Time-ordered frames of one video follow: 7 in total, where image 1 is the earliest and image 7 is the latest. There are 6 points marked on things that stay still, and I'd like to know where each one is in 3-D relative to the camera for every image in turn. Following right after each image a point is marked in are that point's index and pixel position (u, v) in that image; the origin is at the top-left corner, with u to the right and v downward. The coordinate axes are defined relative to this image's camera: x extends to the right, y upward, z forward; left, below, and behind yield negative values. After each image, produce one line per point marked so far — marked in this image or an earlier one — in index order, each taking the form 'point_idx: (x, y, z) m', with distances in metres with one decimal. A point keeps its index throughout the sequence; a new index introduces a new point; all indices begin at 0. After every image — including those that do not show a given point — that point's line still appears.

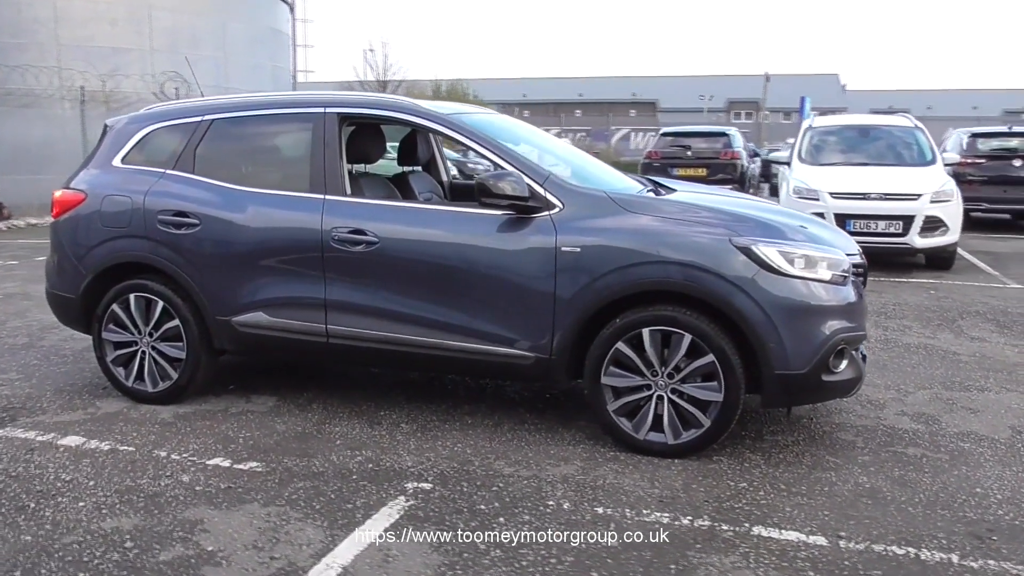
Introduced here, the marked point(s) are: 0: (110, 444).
0: (-2.1, -0.8, +4.4) m
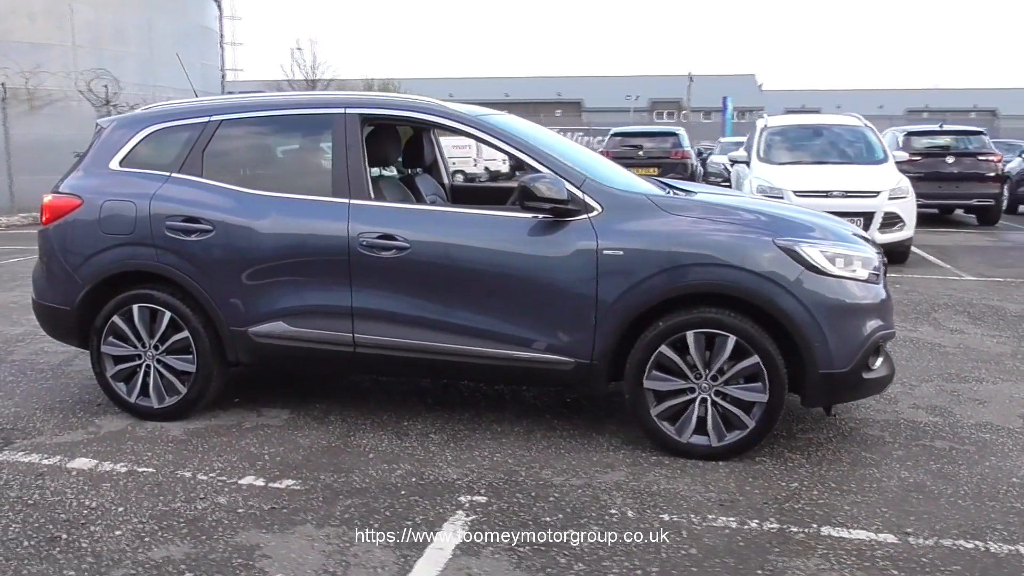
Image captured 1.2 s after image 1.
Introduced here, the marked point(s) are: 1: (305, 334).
0: (-1.9, -0.9, +4.2) m
1: (-1.1, -0.2, +4.5) m
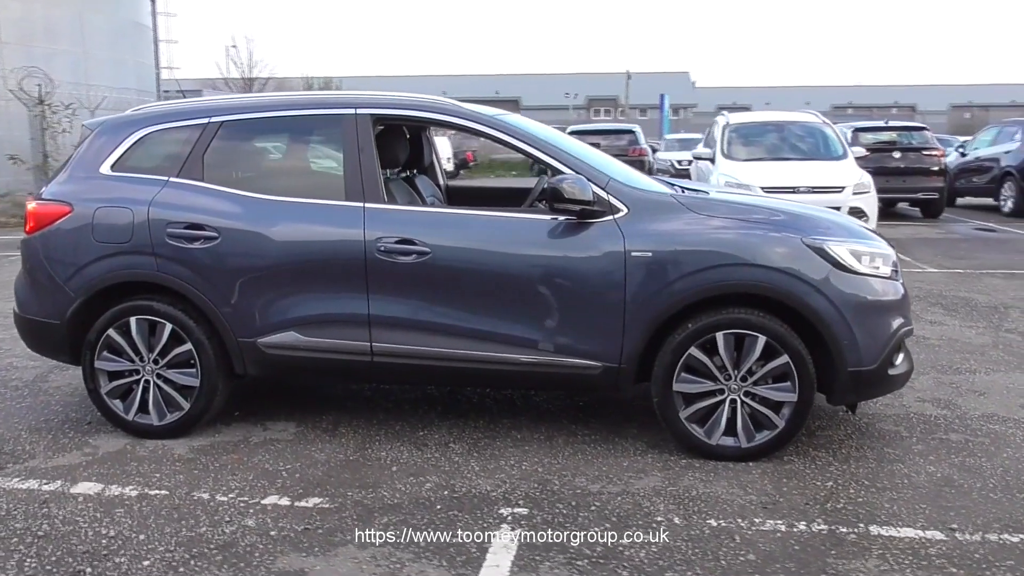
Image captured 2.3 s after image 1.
0: (-1.7, -0.9, +3.9) m
1: (-1.0, -0.3, +4.3) m
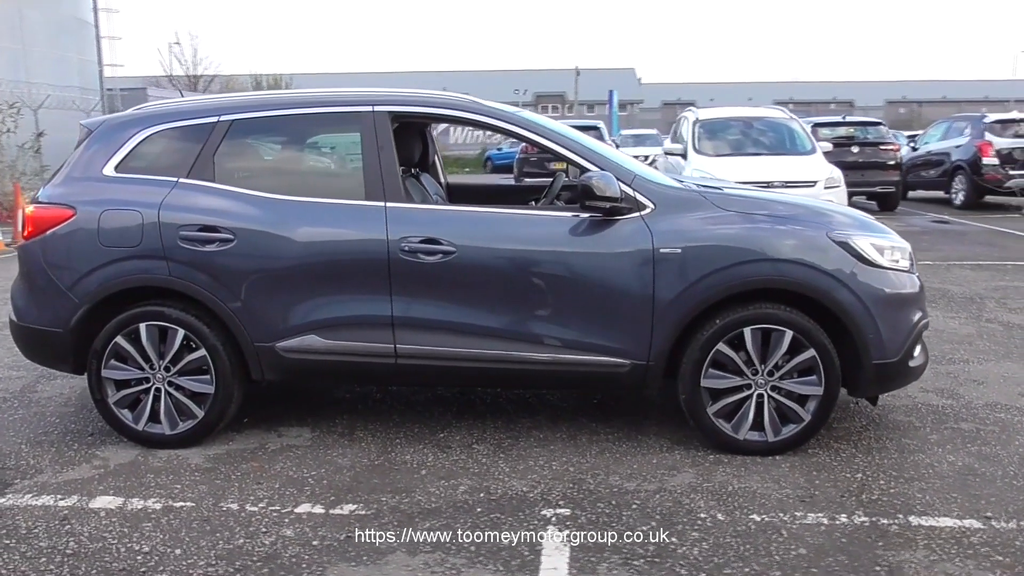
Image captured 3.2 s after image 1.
0: (-1.6, -0.9, +3.8) m
1: (-0.9, -0.3, +4.2) m
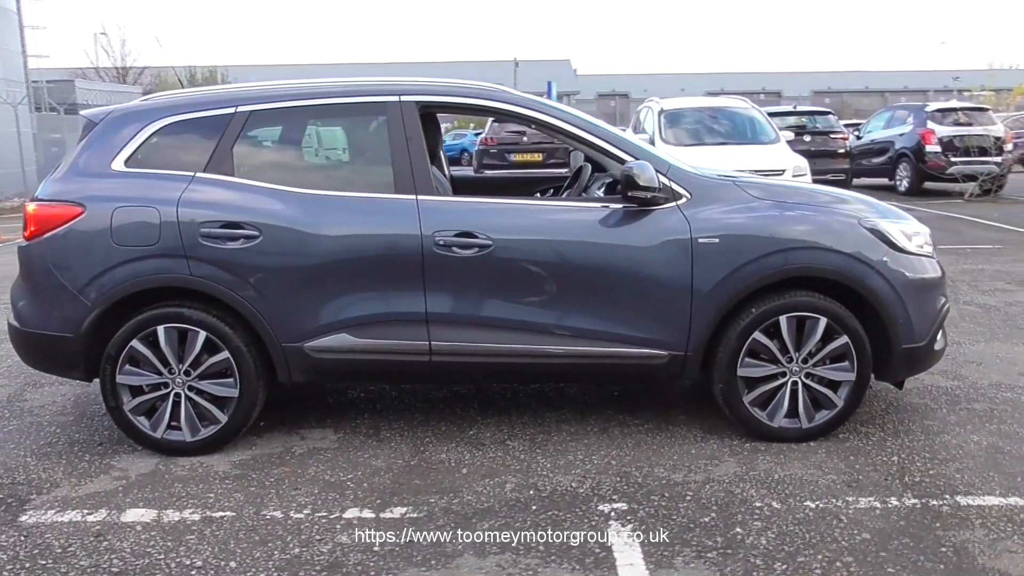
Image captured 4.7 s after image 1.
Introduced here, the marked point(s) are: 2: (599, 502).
0: (-1.3, -0.9, +3.6) m
1: (-0.7, -0.3, +4.1) m
2: (+0.4, -0.9, +3.6) m
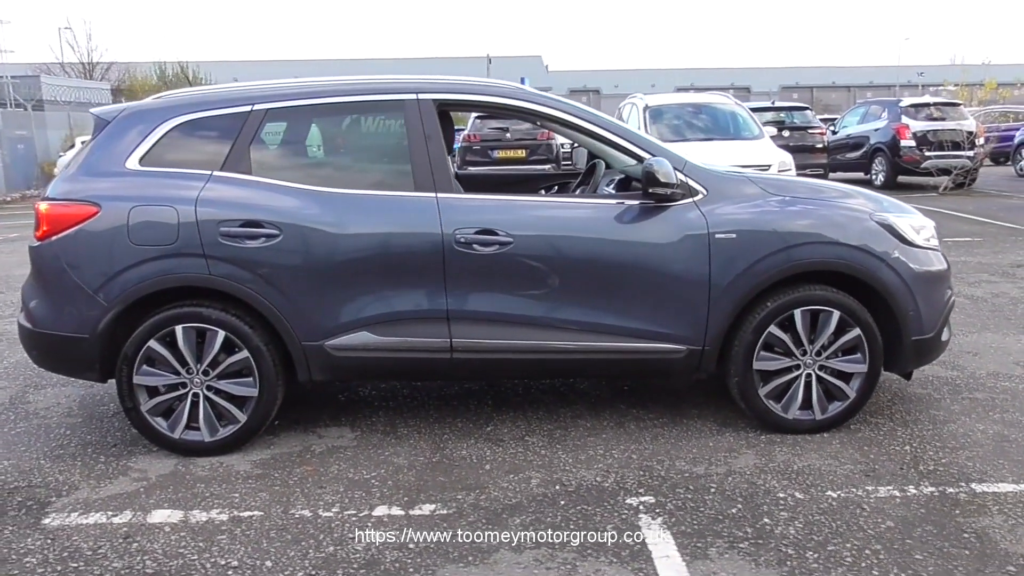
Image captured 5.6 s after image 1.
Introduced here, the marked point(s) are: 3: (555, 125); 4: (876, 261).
0: (-1.2, -0.9, +3.6) m
1: (-0.6, -0.3, +4.1) m
2: (+0.5, -0.9, +3.6) m
3: (+0.2, +0.8, +4.3) m
4: (+1.8, +0.1, +4.2) m
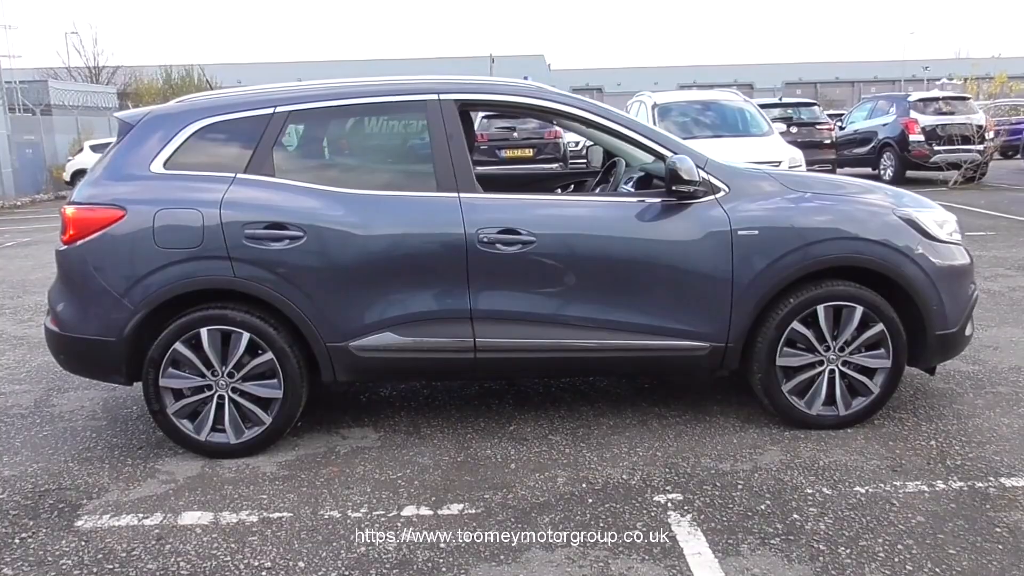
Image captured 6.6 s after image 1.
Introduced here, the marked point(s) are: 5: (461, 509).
0: (-1.1, -1.0, +3.6) m
1: (-0.5, -0.3, +4.1) m
2: (+0.6, -0.9, +3.6) m
3: (+0.3, +0.8, +4.3) m
4: (+1.9, +0.2, +4.2) m
5: (-0.2, -0.9, +3.6) m
